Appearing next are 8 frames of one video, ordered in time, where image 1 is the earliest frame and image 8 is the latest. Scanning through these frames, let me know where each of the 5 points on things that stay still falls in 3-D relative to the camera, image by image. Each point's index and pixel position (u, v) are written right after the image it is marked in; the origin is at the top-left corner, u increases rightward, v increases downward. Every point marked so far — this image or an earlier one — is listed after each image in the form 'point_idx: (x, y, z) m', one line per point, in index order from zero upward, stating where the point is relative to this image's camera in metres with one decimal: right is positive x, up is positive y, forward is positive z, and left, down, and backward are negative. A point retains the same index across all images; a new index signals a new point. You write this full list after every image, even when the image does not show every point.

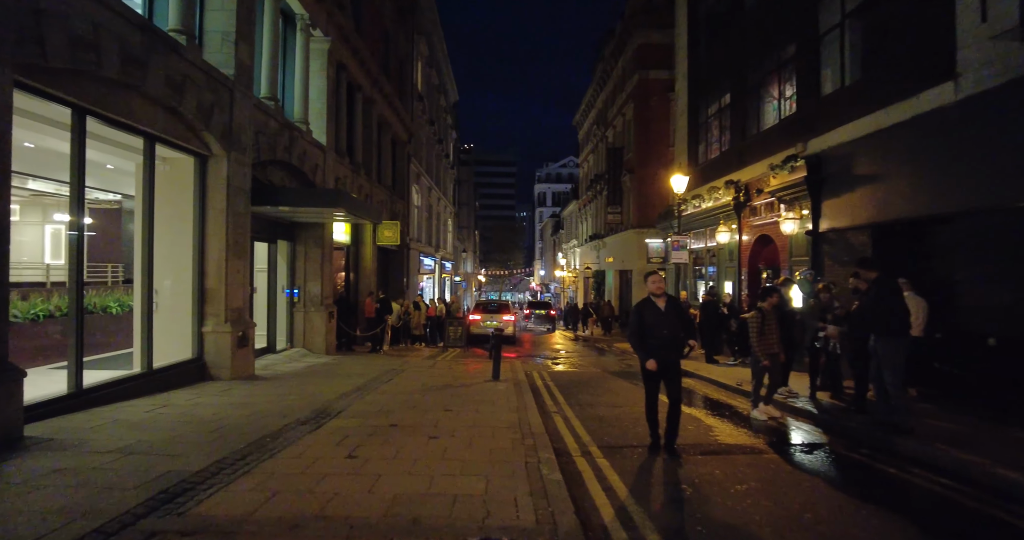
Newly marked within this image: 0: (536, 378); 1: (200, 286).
0: (+0.5, -2.4, +12.1) m
1: (-5.7, -0.3, +10.2) m
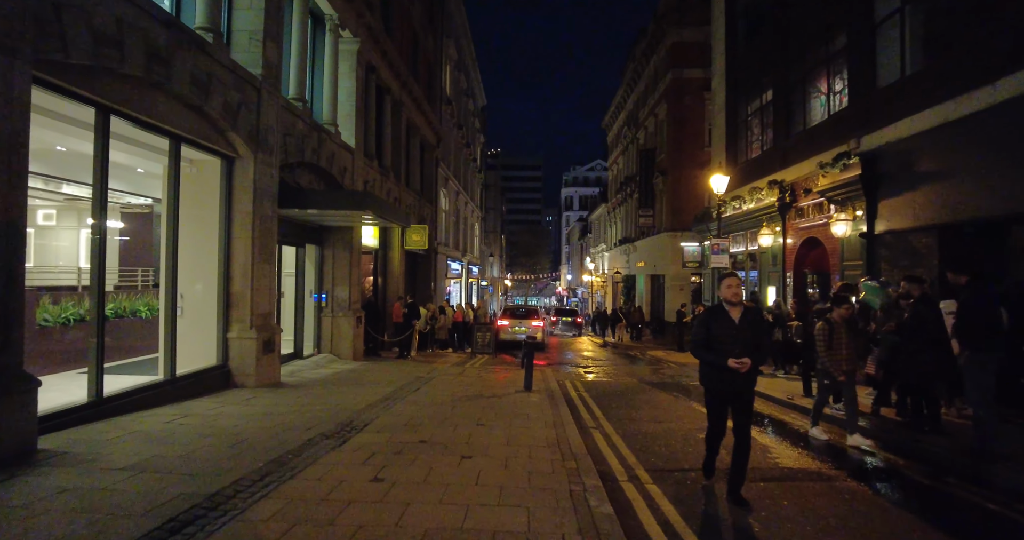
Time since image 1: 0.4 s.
0: (+1.2, -2.5, +11.6) m
1: (-5.1, -0.4, +10.0) m
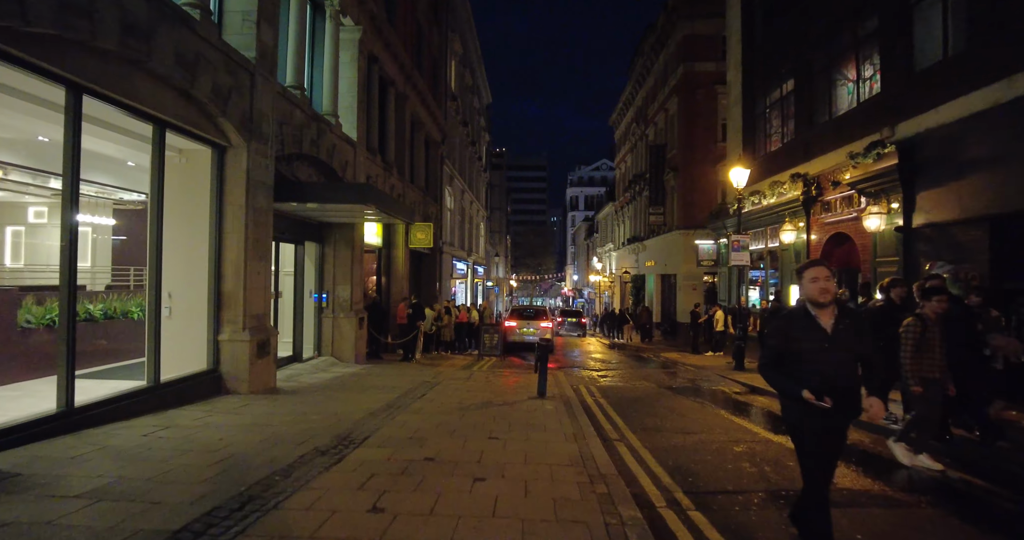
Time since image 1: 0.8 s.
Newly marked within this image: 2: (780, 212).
0: (+1.4, -2.4, +10.8) m
1: (-4.9, -0.3, +9.3) m
2: (+7.5, +1.6, +15.7) m
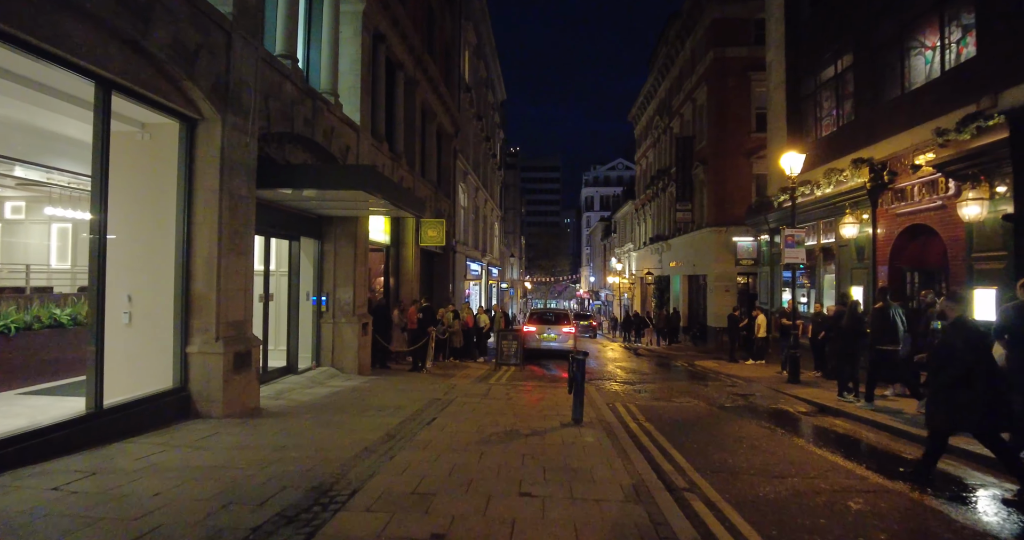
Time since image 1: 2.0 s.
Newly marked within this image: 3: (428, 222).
0: (+1.9, -2.4, +9.1) m
1: (-4.5, -0.3, +7.7) m
2: (+8.0, +1.7, +13.9) m
3: (-2.8, +1.6, +18.3) m
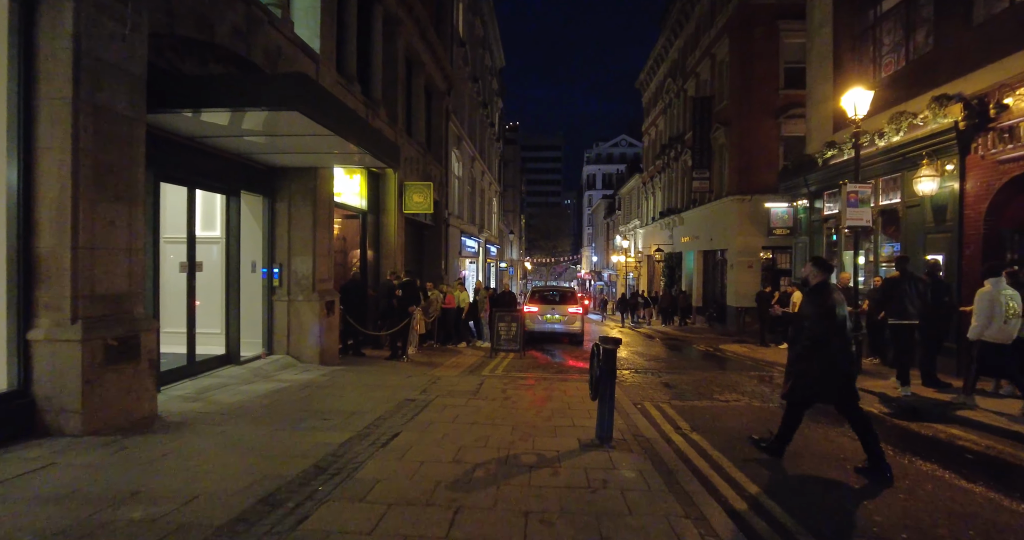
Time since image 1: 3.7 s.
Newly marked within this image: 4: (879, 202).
0: (+1.8, -1.8, +6.7) m
1: (-4.5, +0.2, +5.2) m
2: (+8.0, +2.4, +11.4) m
3: (-2.8, +2.4, +15.8) m
4: (+8.3, +1.5, +12.6) m
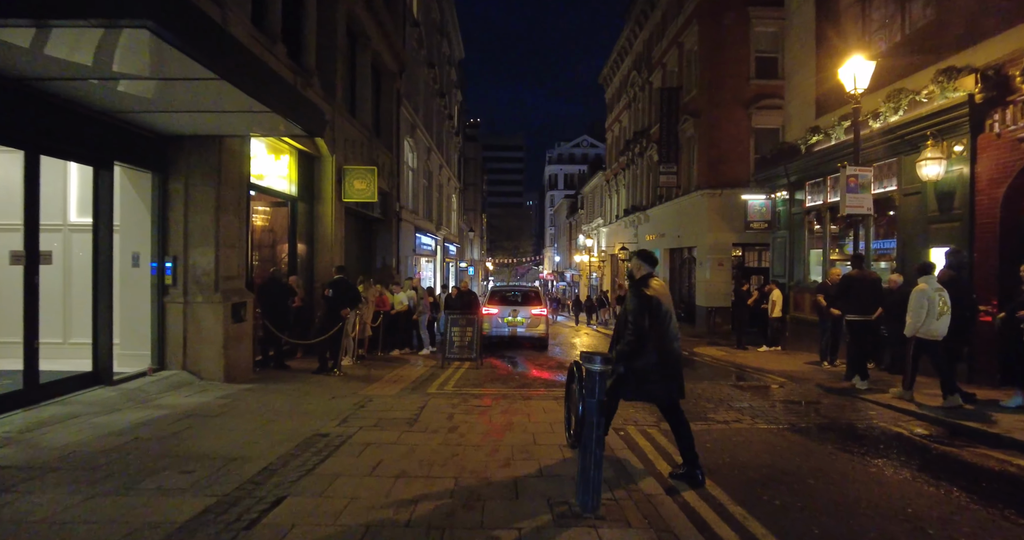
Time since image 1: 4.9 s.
0: (+1.4, -1.7, +5.1) m
1: (-4.9, +0.3, +3.2) m
2: (+7.2, +2.5, +10.2) m
3: (-3.9, +2.5, +13.8) m
4: (+7.4, +1.6, +11.4) m
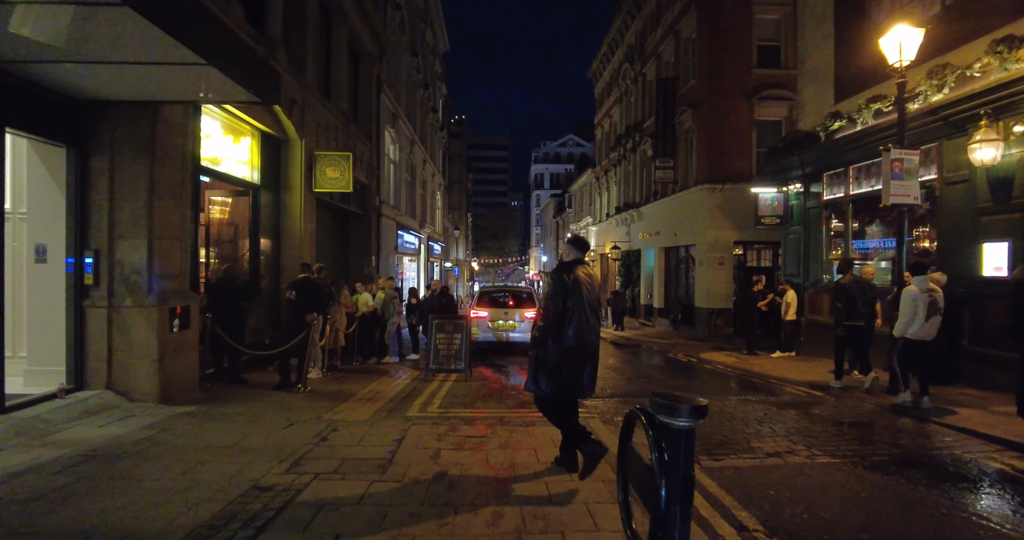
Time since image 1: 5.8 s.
0: (+1.4, -1.7, +3.8) m
1: (-4.8, +0.3, +1.7) m
2: (+7.1, +2.5, +9.0) m
3: (-4.1, +2.5, +12.3) m
4: (+7.3, +1.7, +10.3) m
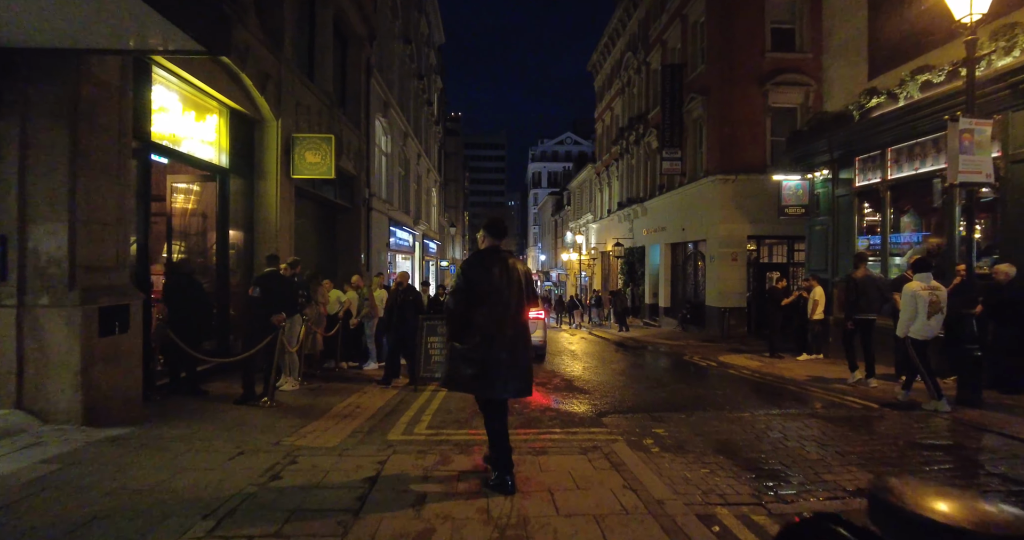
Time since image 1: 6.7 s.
0: (+1.5, -1.6, +2.5) m
1: (-4.7, +0.4, +0.4) m
2: (+7.1, +2.6, +7.8) m
3: (-4.1, +2.6, +11.1) m
4: (+7.3, +1.8, +9.1) m
